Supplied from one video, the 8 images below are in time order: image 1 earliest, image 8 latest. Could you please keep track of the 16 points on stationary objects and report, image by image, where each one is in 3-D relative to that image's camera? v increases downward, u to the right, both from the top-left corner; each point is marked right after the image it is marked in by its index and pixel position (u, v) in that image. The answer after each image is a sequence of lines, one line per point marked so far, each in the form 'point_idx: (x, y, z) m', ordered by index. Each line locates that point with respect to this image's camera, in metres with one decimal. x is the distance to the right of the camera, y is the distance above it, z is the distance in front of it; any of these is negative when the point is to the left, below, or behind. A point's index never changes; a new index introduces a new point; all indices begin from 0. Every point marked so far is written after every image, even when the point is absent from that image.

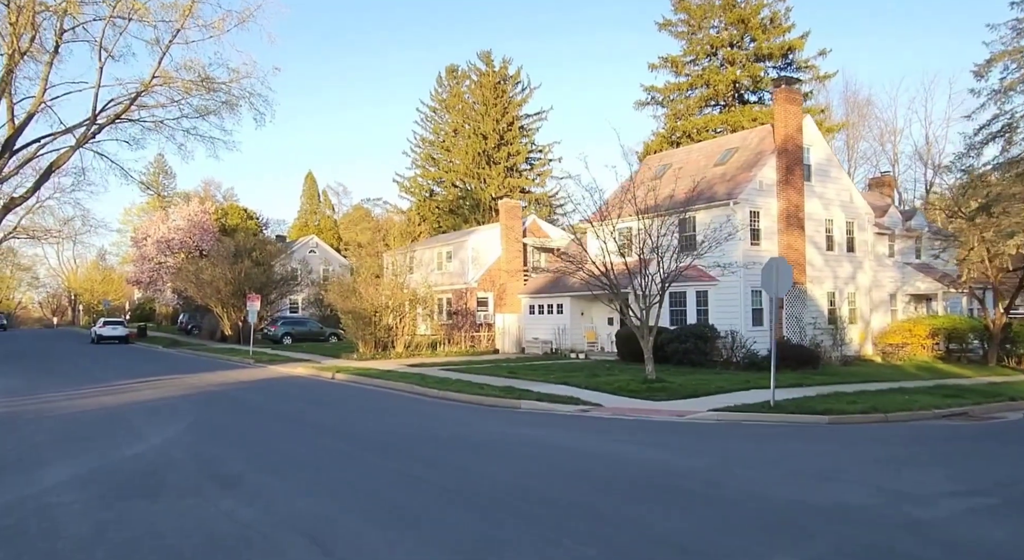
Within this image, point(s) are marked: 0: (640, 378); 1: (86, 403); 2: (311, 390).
0: (+3.3, -2.5, +16.9) m
1: (-9.1, -2.7, +14.2) m
2: (-5.1, -2.8, +16.5) m
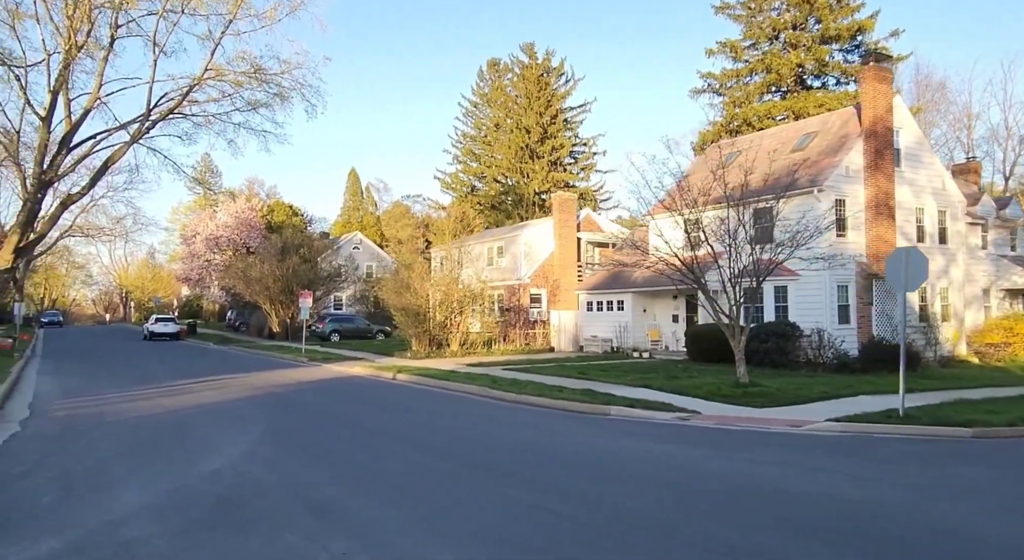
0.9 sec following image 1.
0: (+5.2, -2.4, +15.5) m
1: (-7.4, -2.6, +13.5) m
2: (-3.2, -2.7, +15.6) m
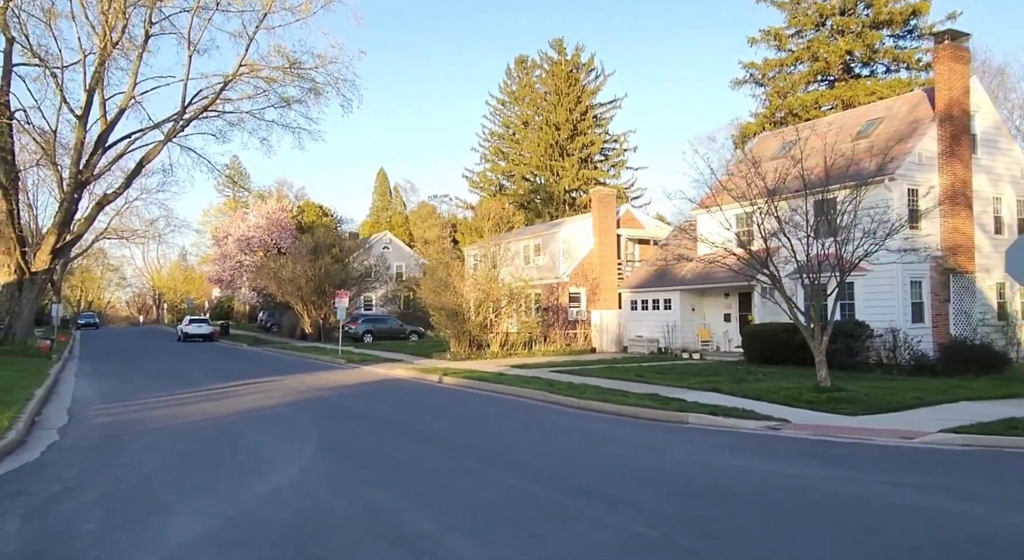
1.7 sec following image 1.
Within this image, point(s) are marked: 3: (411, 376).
0: (+6.5, -2.3, +14.3) m
1: (-6.2, -2.6, +12.8) m
2: (-1.9, -2.7, +14.7) m
3: (-3.0, -2.8, +19.4) m
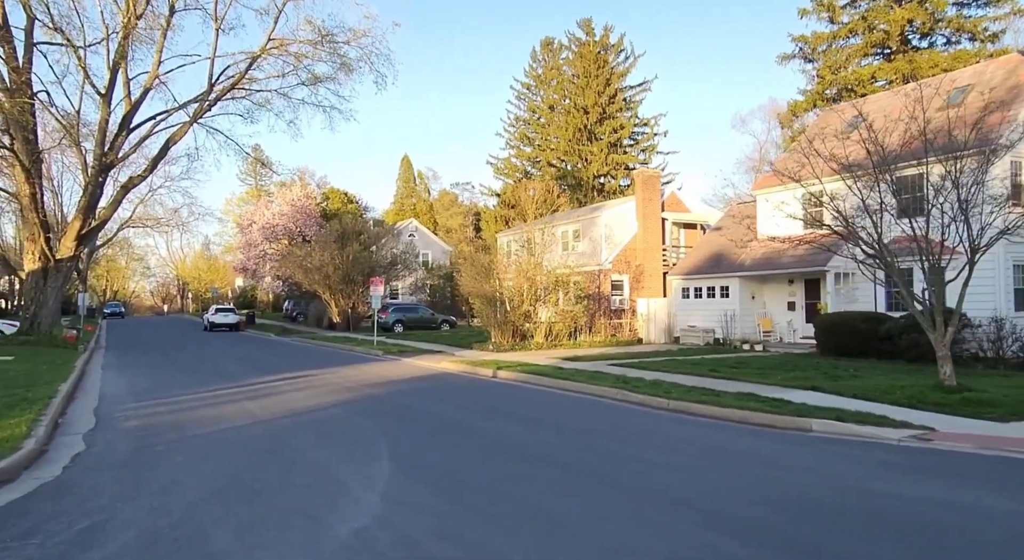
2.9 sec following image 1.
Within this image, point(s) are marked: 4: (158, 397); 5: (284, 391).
0: (+7.9, -2.0, +12.5) m
1: (-4.8, -2.3, +11.3) m
2: (-0.5, -2.4, +13.2) m
3: (-1.4, -2.4, +17.9) m
4: (-7.4, -2.4, +13.7) m
5: (-4.8, -2.3, +13.9) m
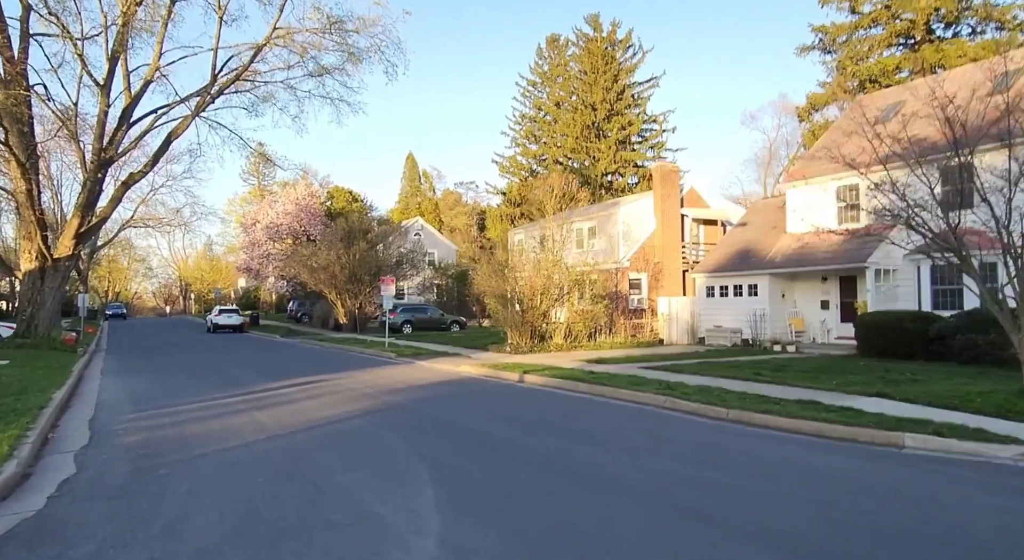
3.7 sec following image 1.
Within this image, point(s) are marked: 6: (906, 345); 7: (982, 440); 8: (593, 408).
0: (+8.5, -1.9, +11.3) m
1: (-4.2, -2.2, +10.2) m
2: (+0.1, -2.3, +12.0) m
3: (-0.7, -2.4, +16.7) m
4: (-6.7, -2.4, +12.6) m
5: (-4.2, -2.3, +12.7) m
6: (+10.9, -1.8, +18.0) m
7: (+5.8, -2.0, +8.1) m
8: (+1.5, -2.3, +11.7) m
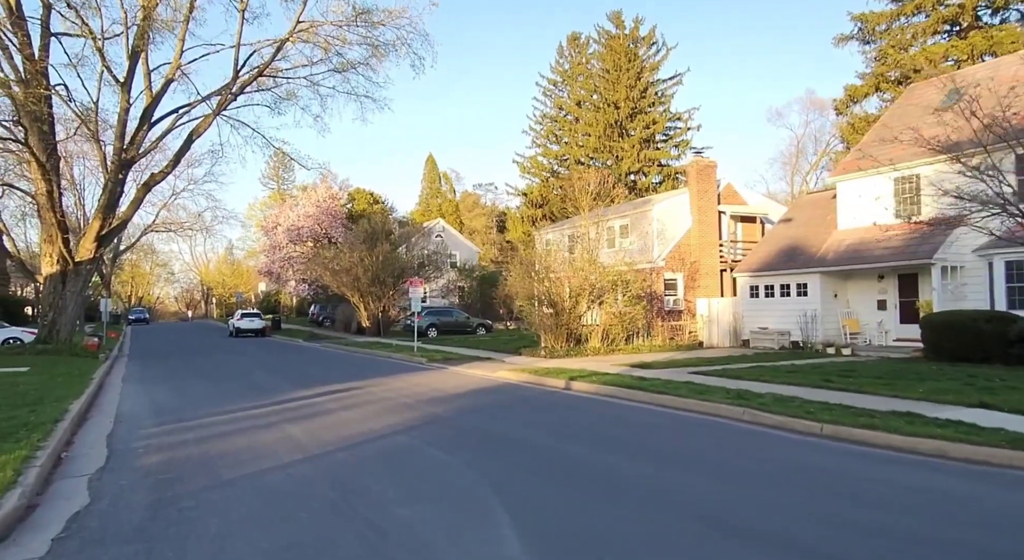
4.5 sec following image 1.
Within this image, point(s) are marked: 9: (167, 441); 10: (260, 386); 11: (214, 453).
0: (+9.4, -1.8, +10.0) m
1: (-3.3, -2.2, +9.2) m
2: (+1.1, -2.3, +10.9) m
3: (+0.3, -2.4, +15.6) m
4: (-5.8, -2.4, +11.6) m
5: (-3.2, -2.3, +11.7) m
6: (+11.9, -1.7, +16.6) m
7: (+6.6, -1.9, +6.8) m
8: (+2.4, -2.2, +10.5) m
9: (-4.9, -2.3, +9.3) m
10: (-5.8, -2.4, +15.0) m
11: (-3.8, -2.2, +8.4) m
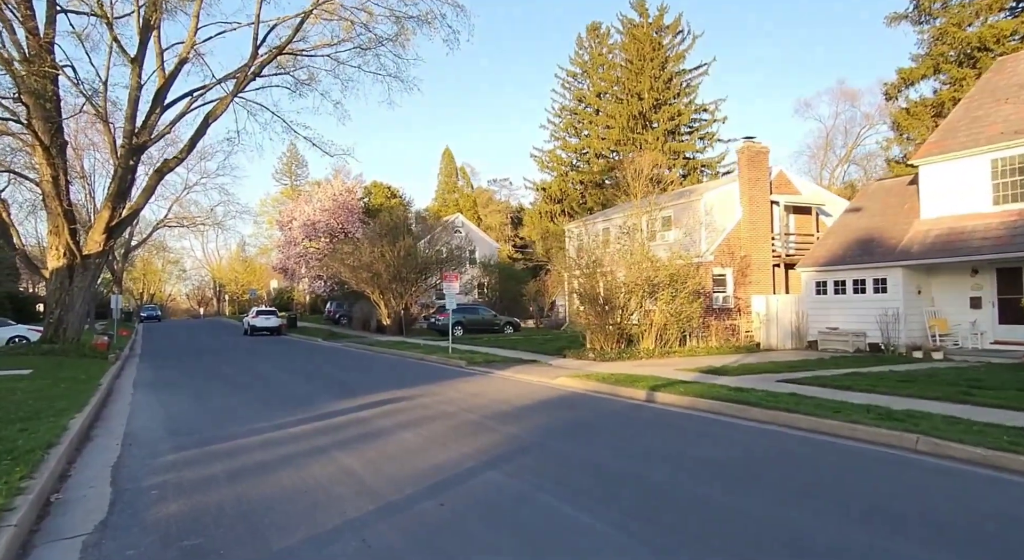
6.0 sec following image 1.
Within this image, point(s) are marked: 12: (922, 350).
0: (+10.7, -1.7, +7.7) m
1: (-2.0, -2.1, +7.1) m
2: (+2.4, -2.2, +8.8) m
3: (+1.7, -2.2, +13.5) m
4: (-4.5, -2.3, +9.6) m
5: (-1.9, -2.2, +9.6) m
6: (+13.3, -1.6, +14.3) m
7: (+7.8, -1.8, +4.6) m
8: (+3.7, -2.1, +8.4) m
9: (-3.6, -2.2, +7.3) m
10: (-4.4, -2.3, +13.0) m
11: (-2.5, -2.1, +6.3) m
12: (+12.0, -2.0, +19.2) m
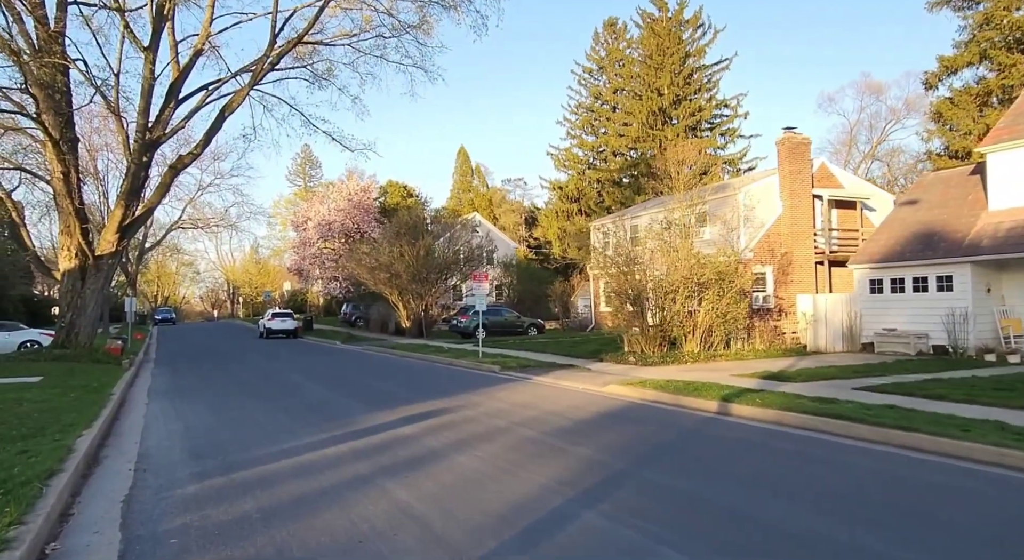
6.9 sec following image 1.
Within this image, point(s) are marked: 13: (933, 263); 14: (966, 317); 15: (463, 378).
0: (+11.6, -1.6, +6.3) m
1: (-1.2, -2.1, +5.8) m
2: (+3.3, -2.1, +7.4) m
3: (+2.6, -2.2, +12.2) m
4: (-3.6, -2.3, +8.3) m
5: (-1.0, -2.2, +8.4) m
6: (+14.3, -1.5, +12.8) m
7: (+8.6, -1.7, +3.2) m
8: (+4.5, -2.1, +7.0) m
9: (-2.8, -2.1, +6.0) m
10: (-3.5, -2.3, +11.8) m
11: (-1.7, -2.1, +5.1) m
12: (+13.0, -1.9, +17.7) m
13: (+12.4, +0.5, +19.3) m
14: (+12.8, -1.0, +18.6) m
15: (-1.3, -2.5, +16.8) m
